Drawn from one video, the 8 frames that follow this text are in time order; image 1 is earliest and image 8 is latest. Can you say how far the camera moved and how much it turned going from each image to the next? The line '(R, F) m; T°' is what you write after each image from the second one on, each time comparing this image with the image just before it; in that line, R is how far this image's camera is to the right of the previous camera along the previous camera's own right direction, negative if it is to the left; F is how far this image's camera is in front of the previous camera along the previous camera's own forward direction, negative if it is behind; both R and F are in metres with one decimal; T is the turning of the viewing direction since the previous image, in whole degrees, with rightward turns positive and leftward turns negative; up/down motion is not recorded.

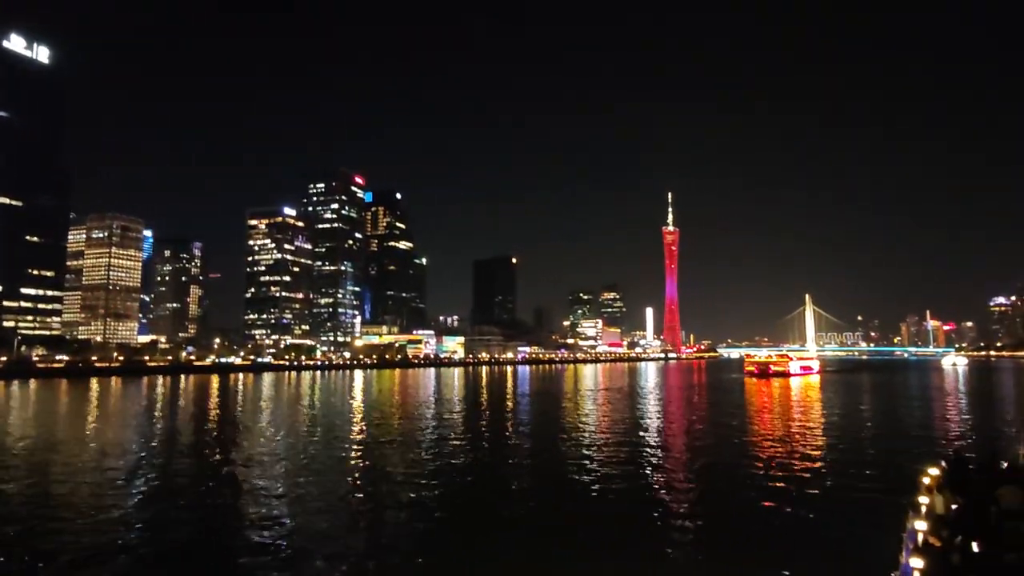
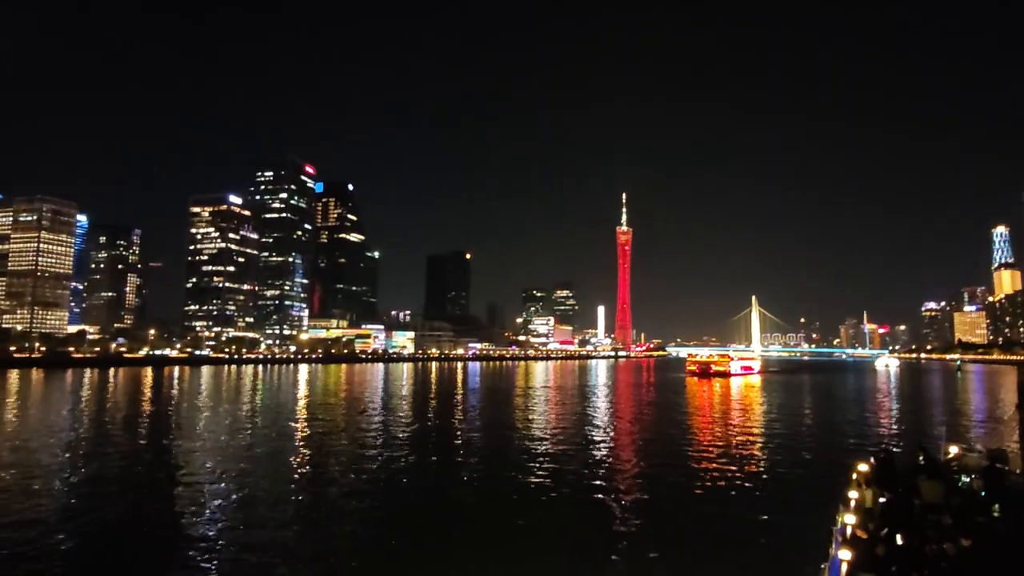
(+0.4, -0.4) m; +3°
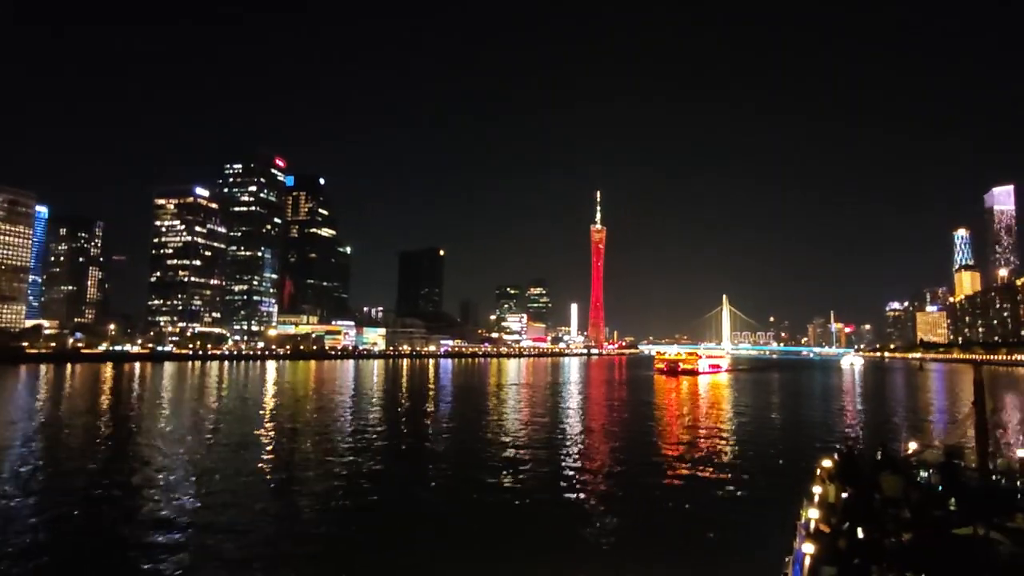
(+0.3, -0.2) m; +2°
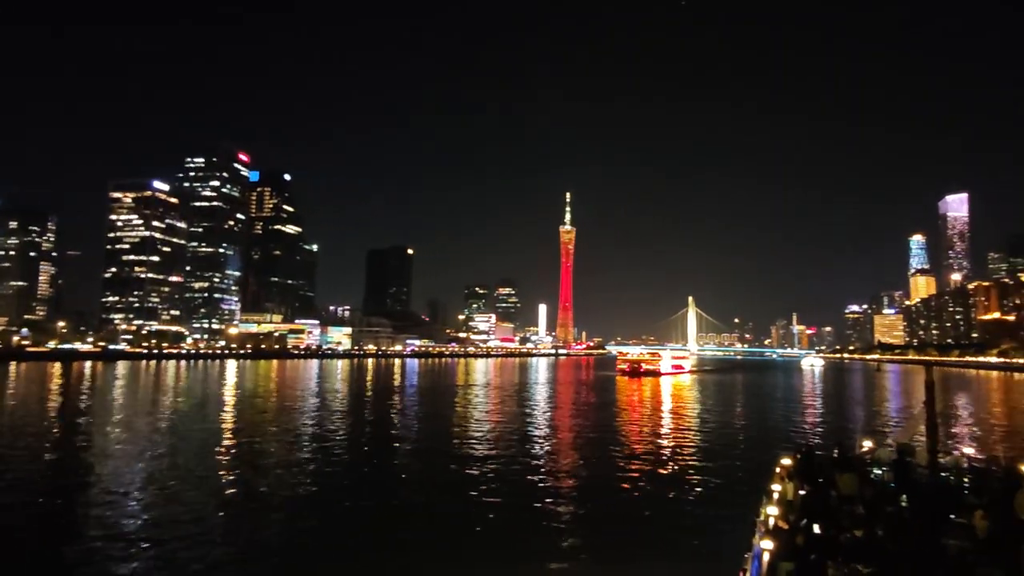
(+0.4, -0.1) m; +2°
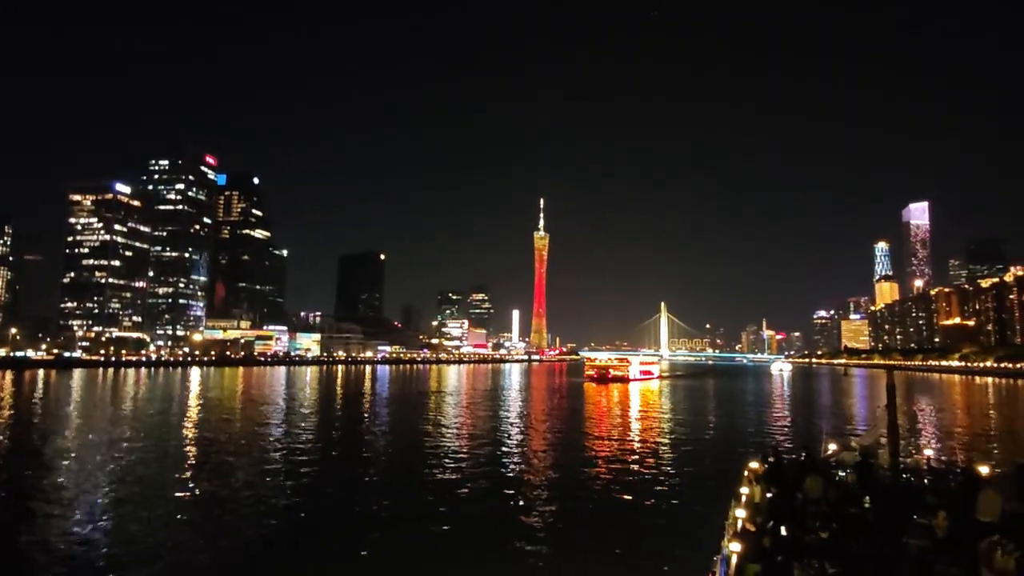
(+0.3, 0.0) m; +2°
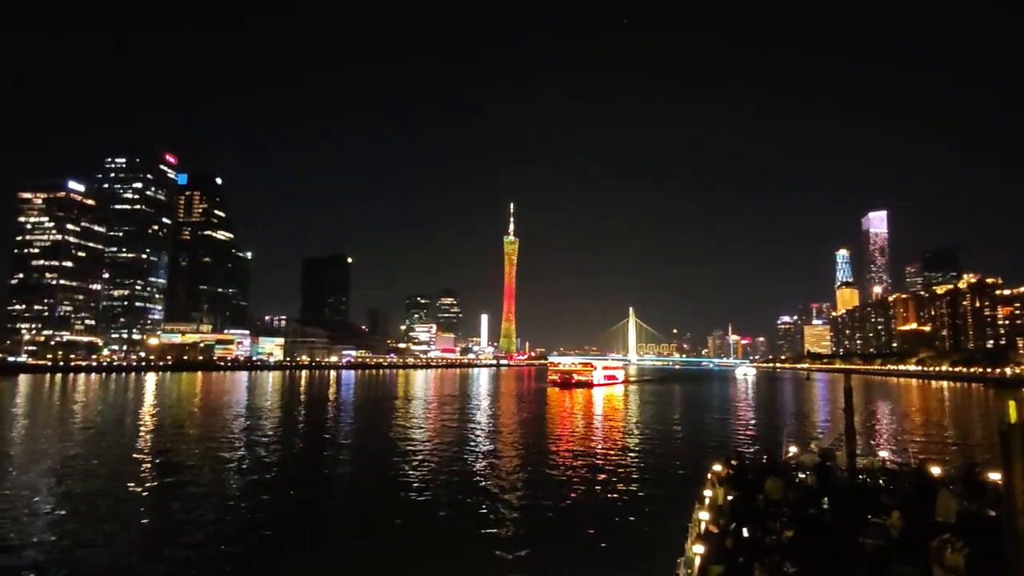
(+0.4, +0.1) m; +2°
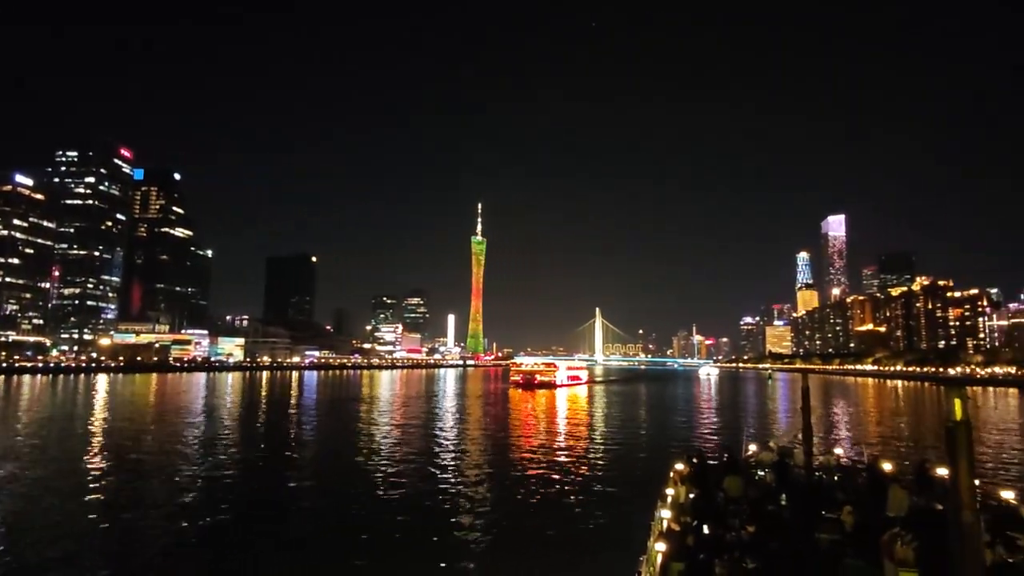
(+0.4, +0.1) m; +2°
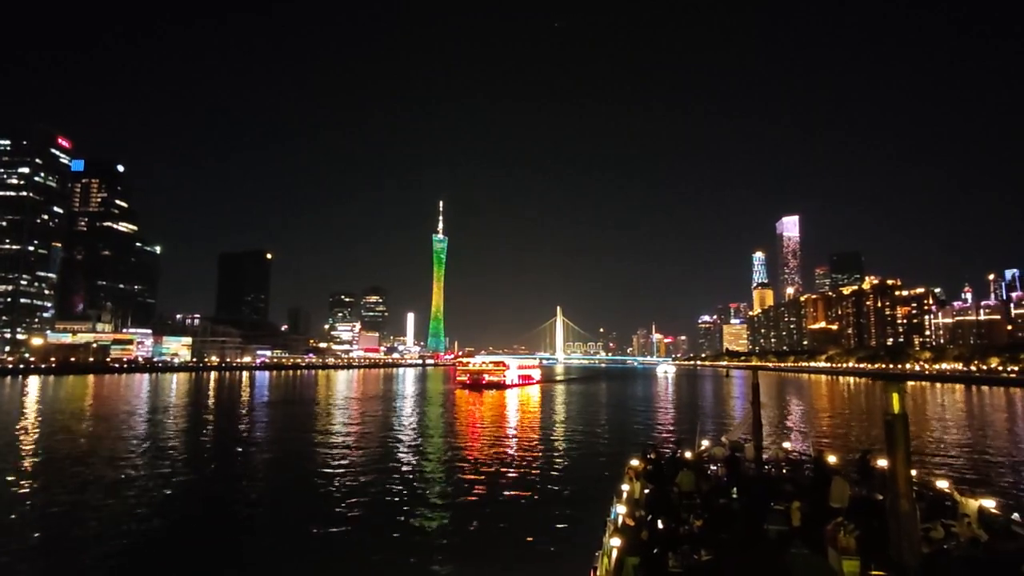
(+0.6, +0.6) m; +3°
